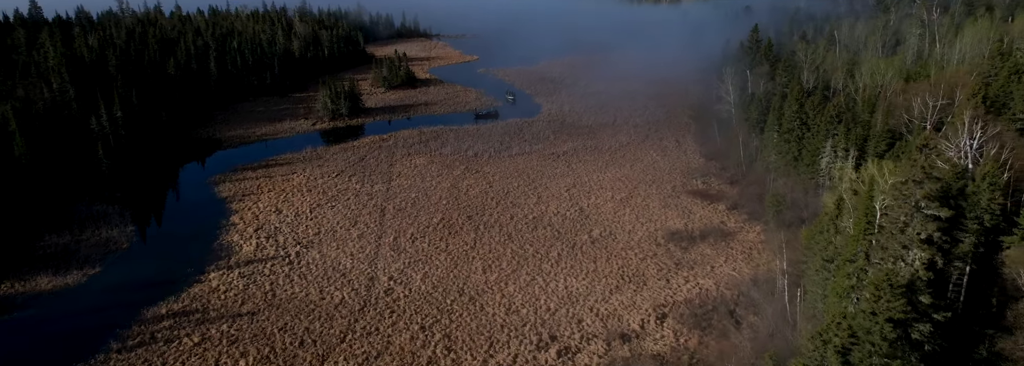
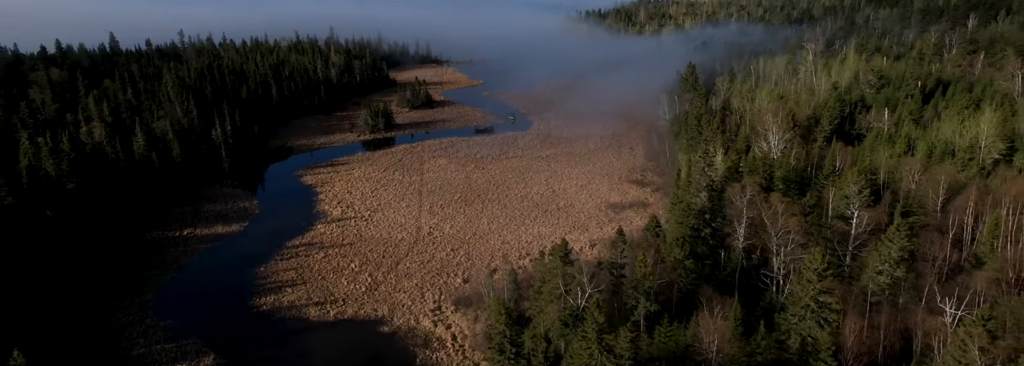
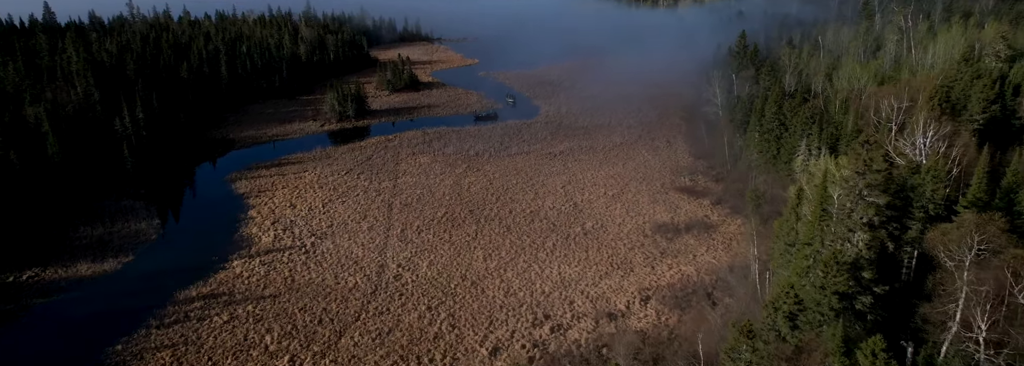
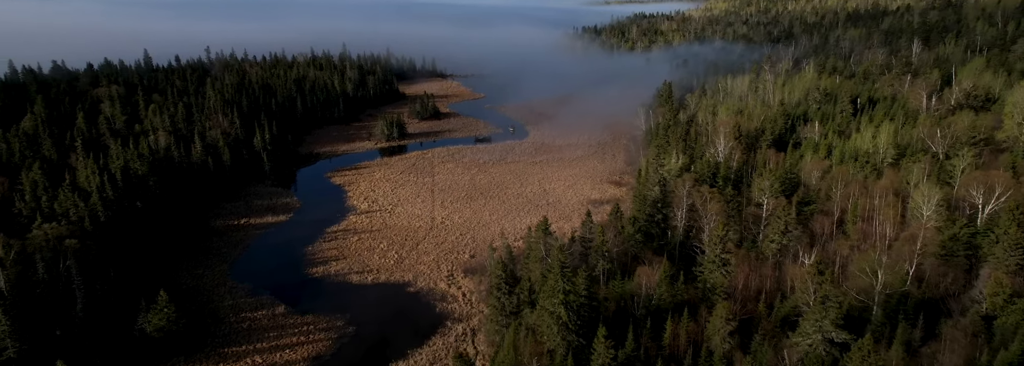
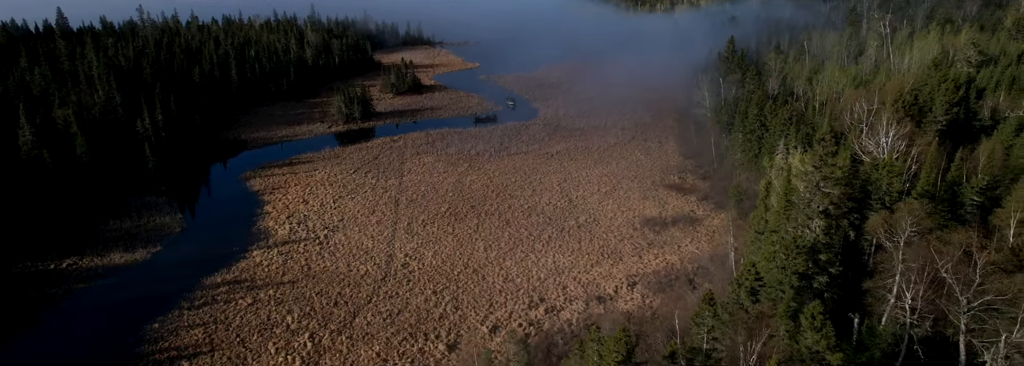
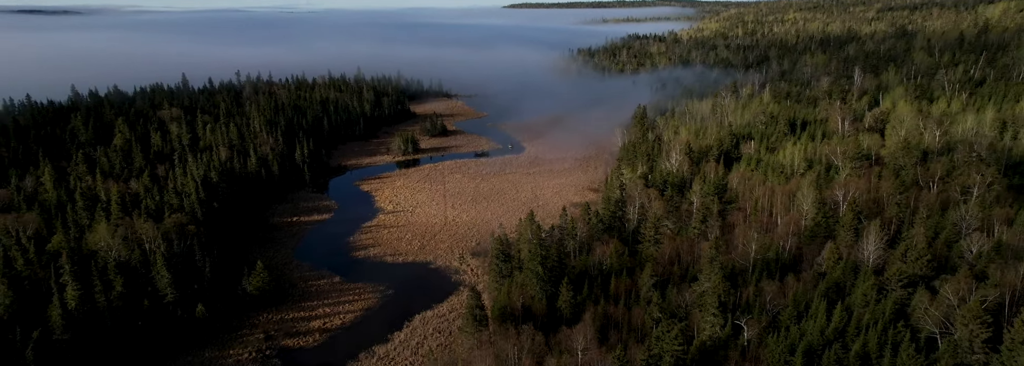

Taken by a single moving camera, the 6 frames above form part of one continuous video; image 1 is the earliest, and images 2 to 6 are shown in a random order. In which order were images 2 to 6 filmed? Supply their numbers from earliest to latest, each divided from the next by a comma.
3, 5, 2, 4, 6
